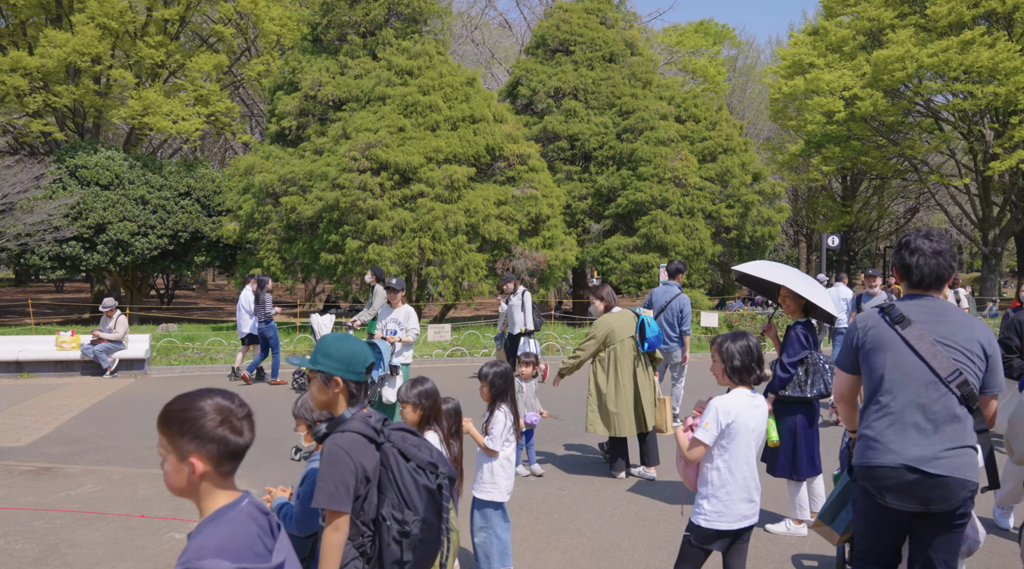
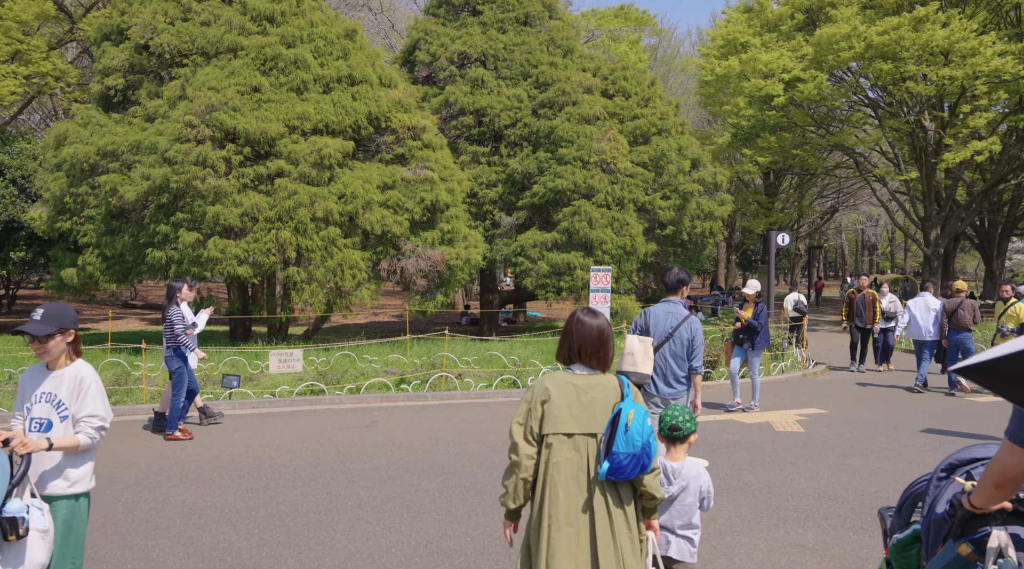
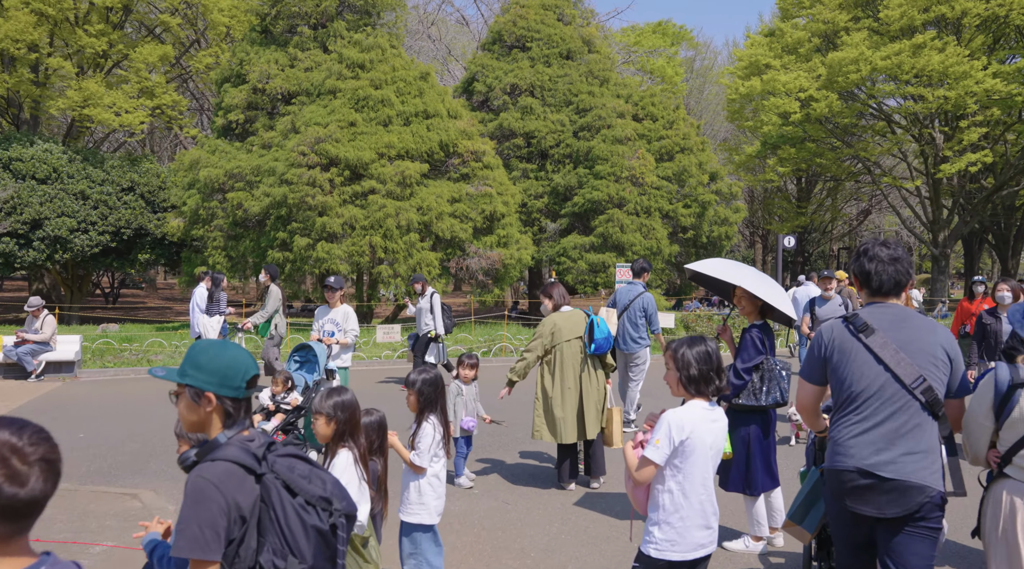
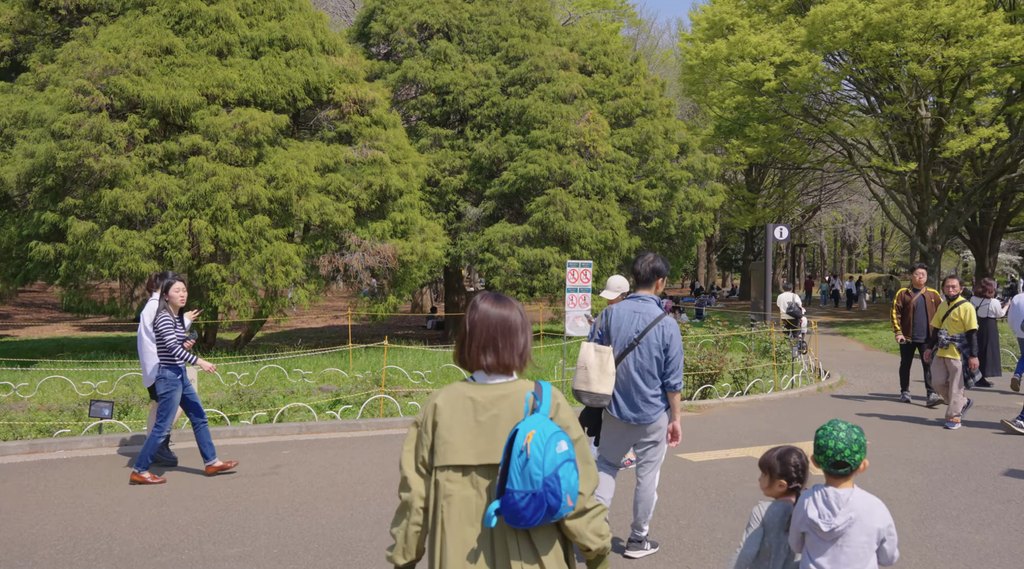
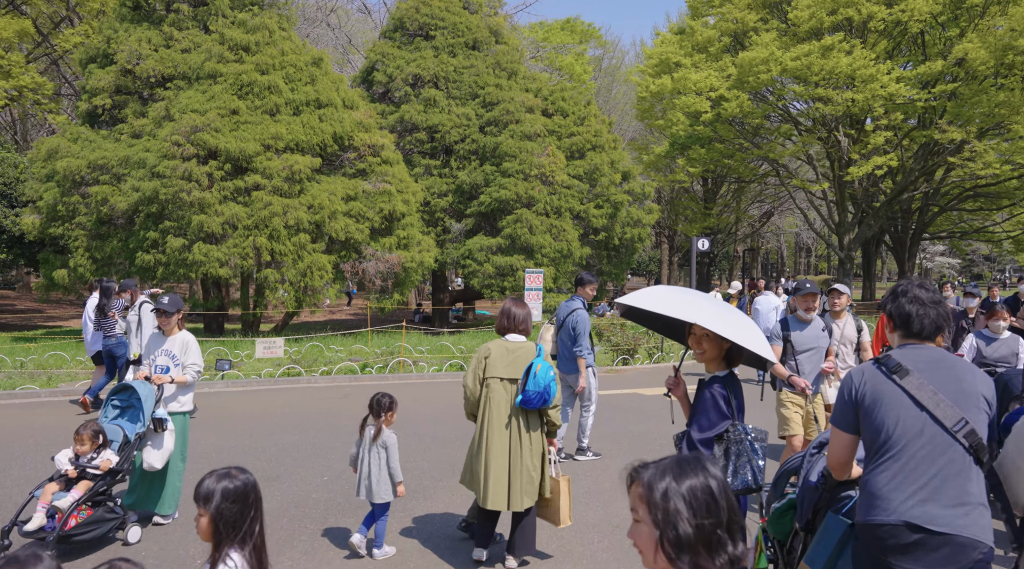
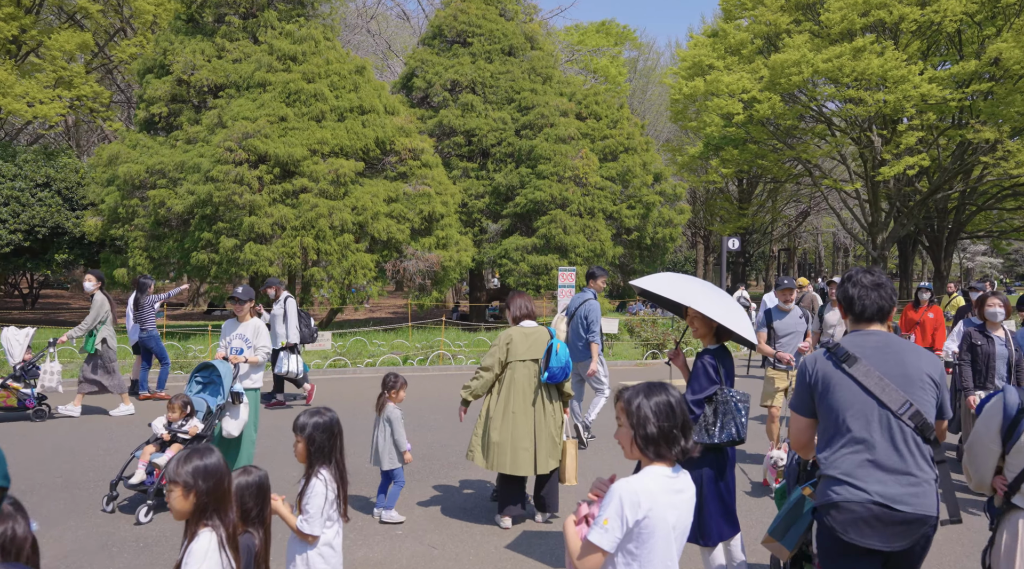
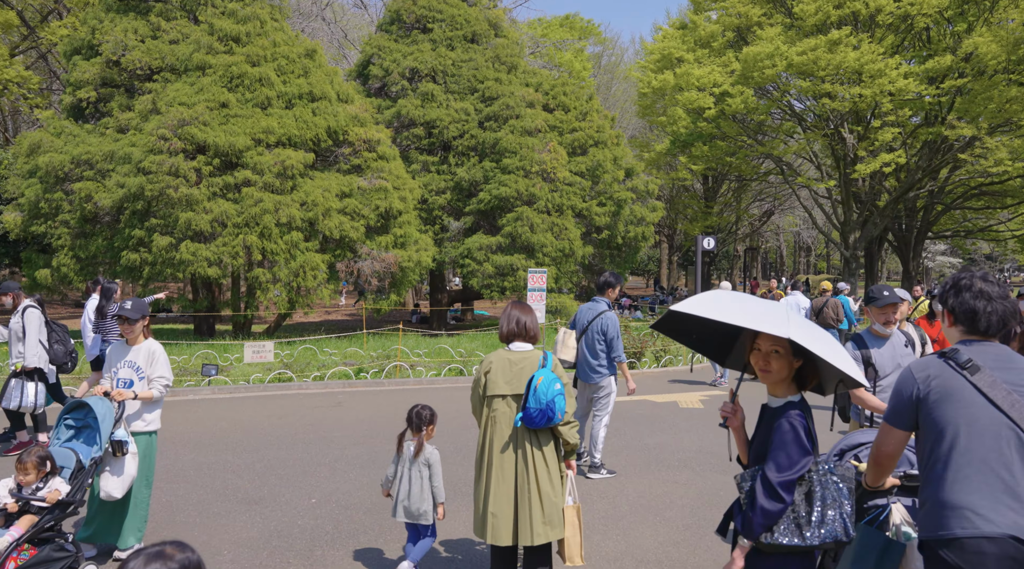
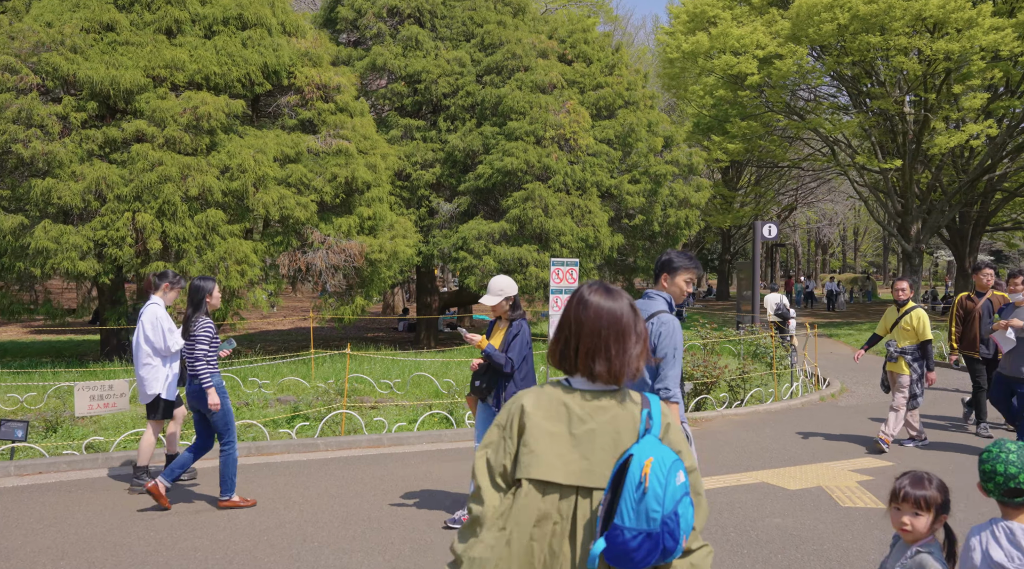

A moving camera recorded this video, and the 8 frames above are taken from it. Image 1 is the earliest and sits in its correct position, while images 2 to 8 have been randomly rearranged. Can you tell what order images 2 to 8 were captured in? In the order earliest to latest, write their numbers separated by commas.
3, 6, 5, 7, 2, 4, 8
